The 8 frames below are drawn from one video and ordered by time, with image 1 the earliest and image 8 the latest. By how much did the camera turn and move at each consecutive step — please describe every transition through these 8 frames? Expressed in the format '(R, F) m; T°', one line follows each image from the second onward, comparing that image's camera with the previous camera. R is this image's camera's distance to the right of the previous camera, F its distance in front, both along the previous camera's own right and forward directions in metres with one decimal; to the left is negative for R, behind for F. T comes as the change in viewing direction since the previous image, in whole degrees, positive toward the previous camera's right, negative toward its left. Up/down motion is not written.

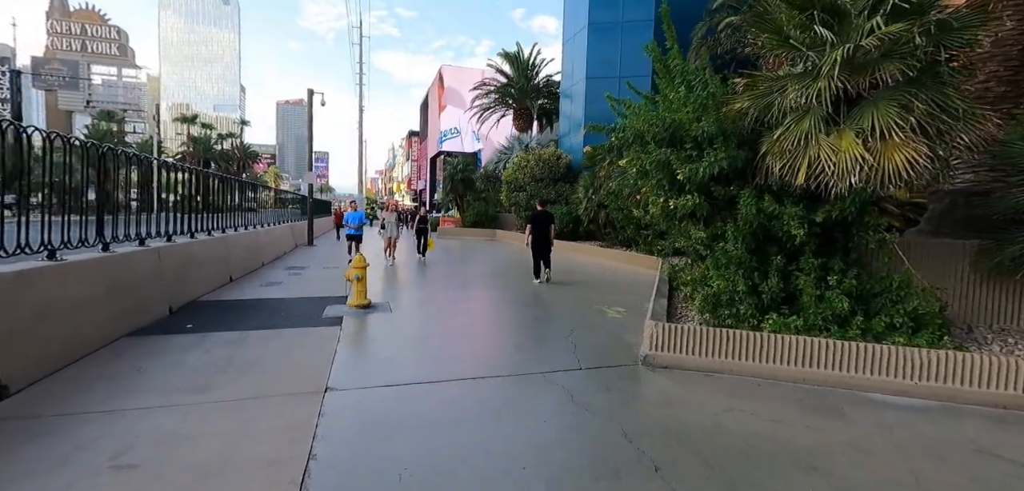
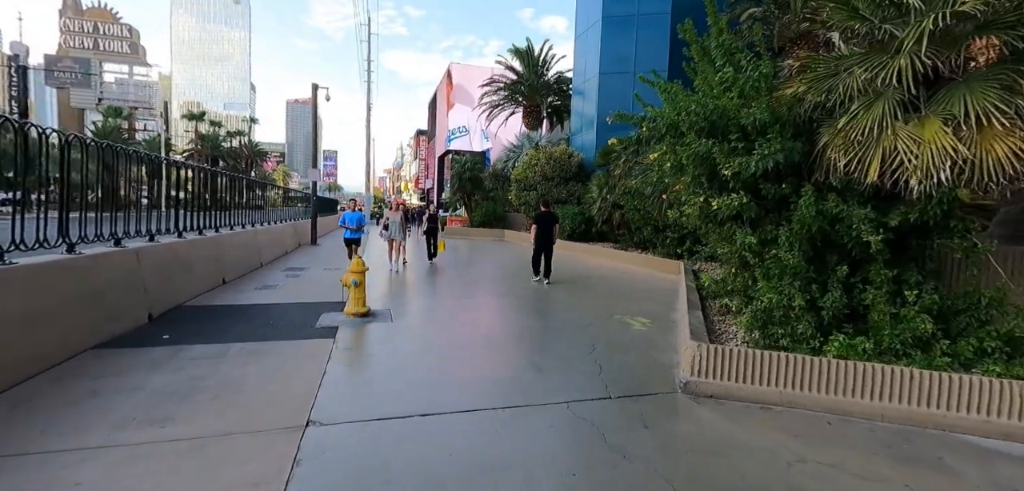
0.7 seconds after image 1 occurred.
(-0.1, +0.7) m; -1°
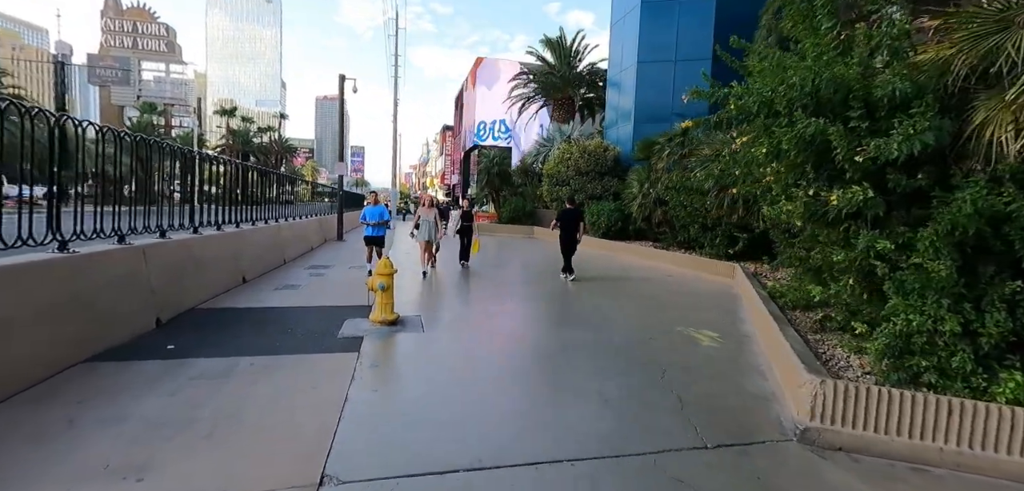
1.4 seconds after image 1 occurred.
(-0.3, +0.8) m; -3°
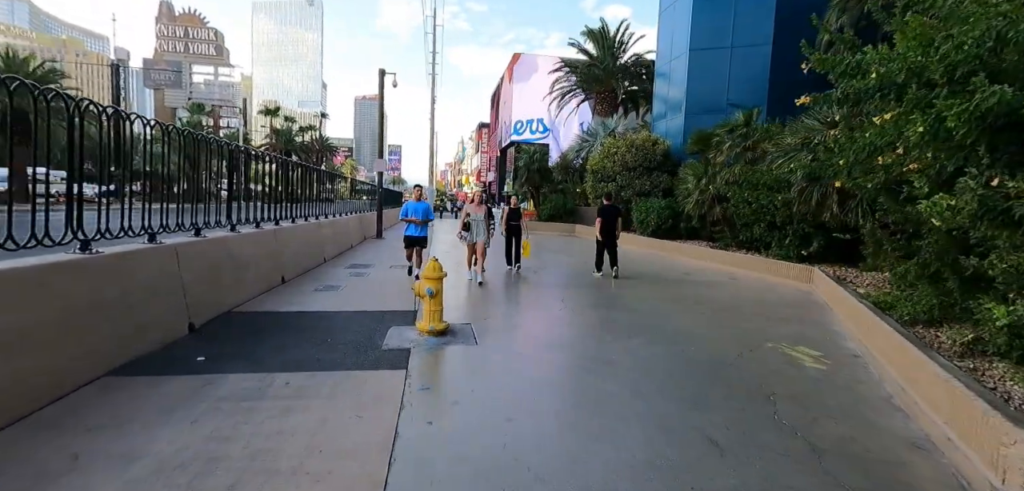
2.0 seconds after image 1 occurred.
(-0.3, +0.7) m; -4°
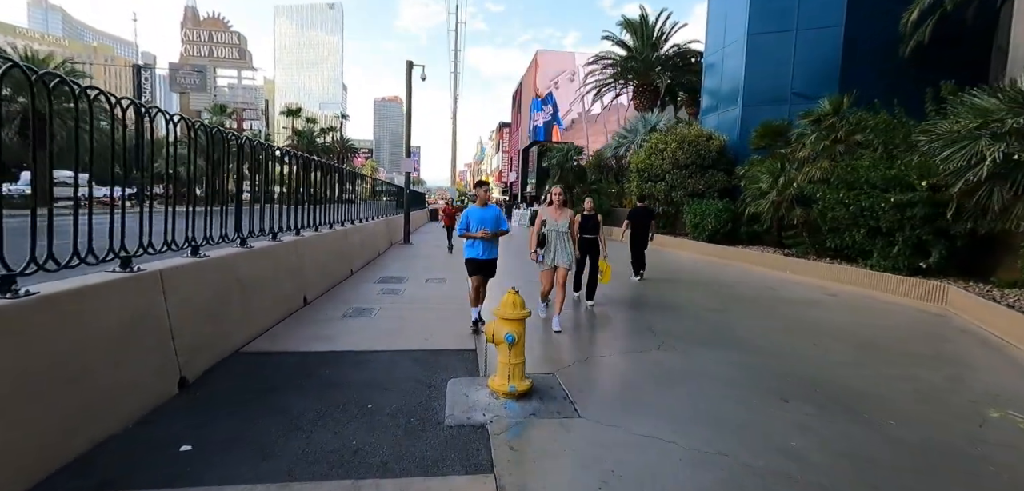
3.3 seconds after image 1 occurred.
(-0.7, +1.4) m; -2°
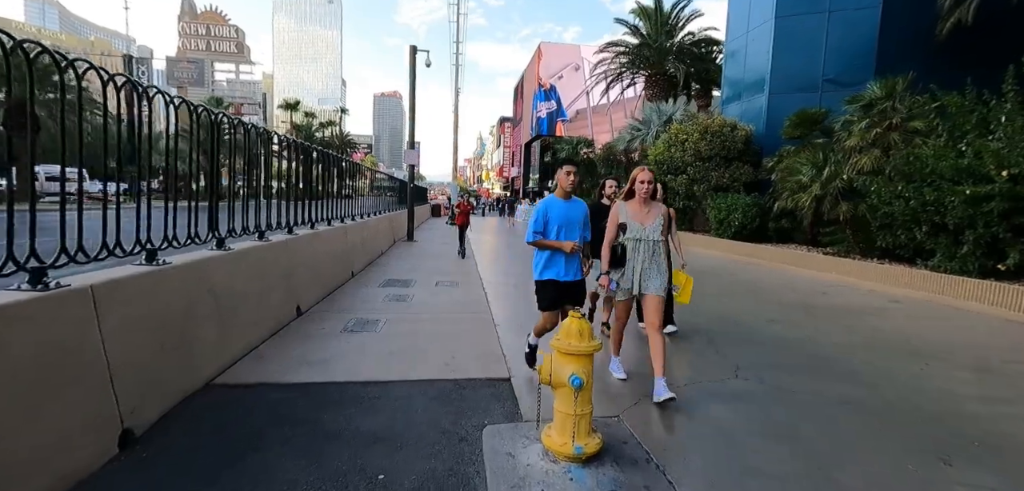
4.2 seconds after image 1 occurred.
(-0.4, +1.0) m; 0°
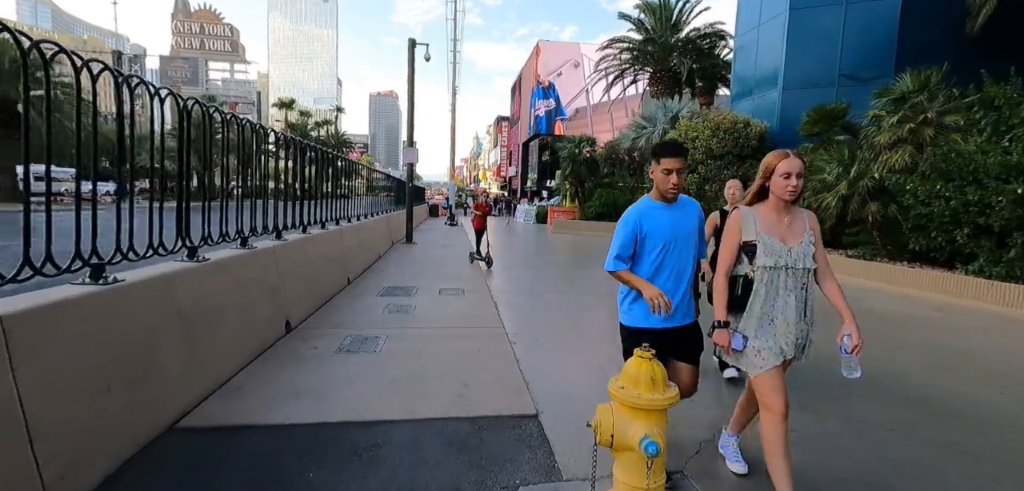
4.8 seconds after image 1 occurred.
(-0.2, +0.6) m; 0°
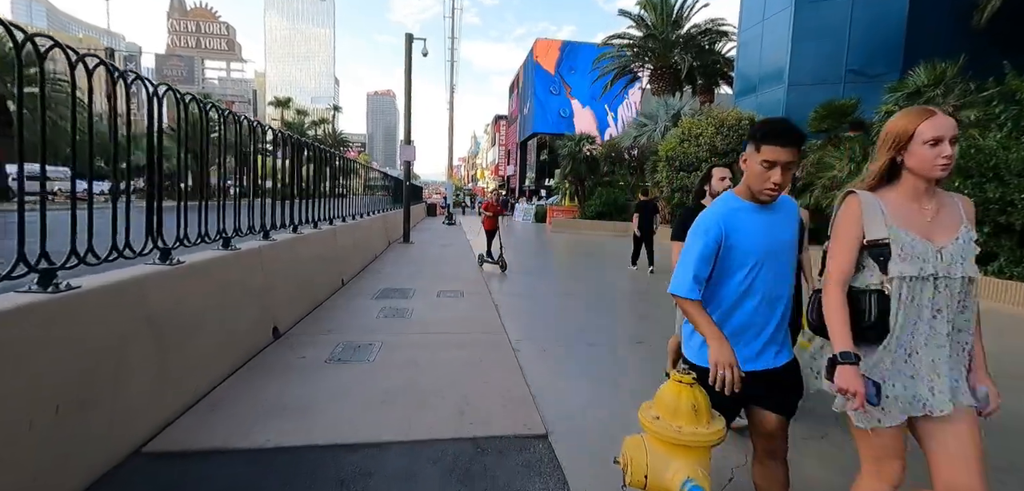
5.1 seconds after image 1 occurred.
(-0.1, +0.3) m; 0°
